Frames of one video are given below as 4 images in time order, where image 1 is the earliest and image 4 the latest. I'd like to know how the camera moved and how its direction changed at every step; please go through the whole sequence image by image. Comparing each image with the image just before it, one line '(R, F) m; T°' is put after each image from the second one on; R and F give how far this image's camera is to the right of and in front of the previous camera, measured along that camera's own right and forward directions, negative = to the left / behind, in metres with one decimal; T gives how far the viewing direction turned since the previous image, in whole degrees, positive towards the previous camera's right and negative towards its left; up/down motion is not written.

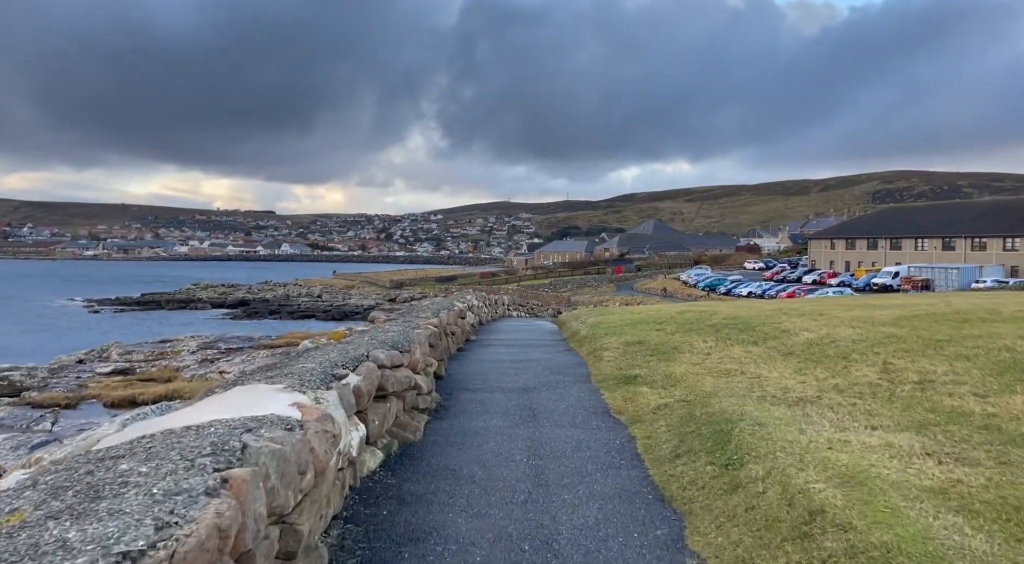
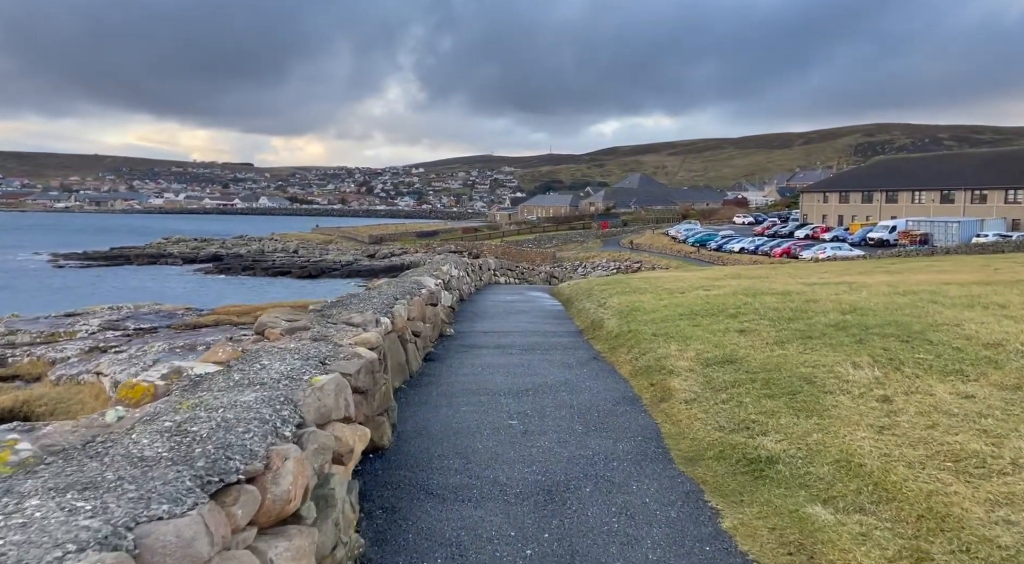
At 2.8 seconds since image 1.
(-0.2, +6.0) m; +1°
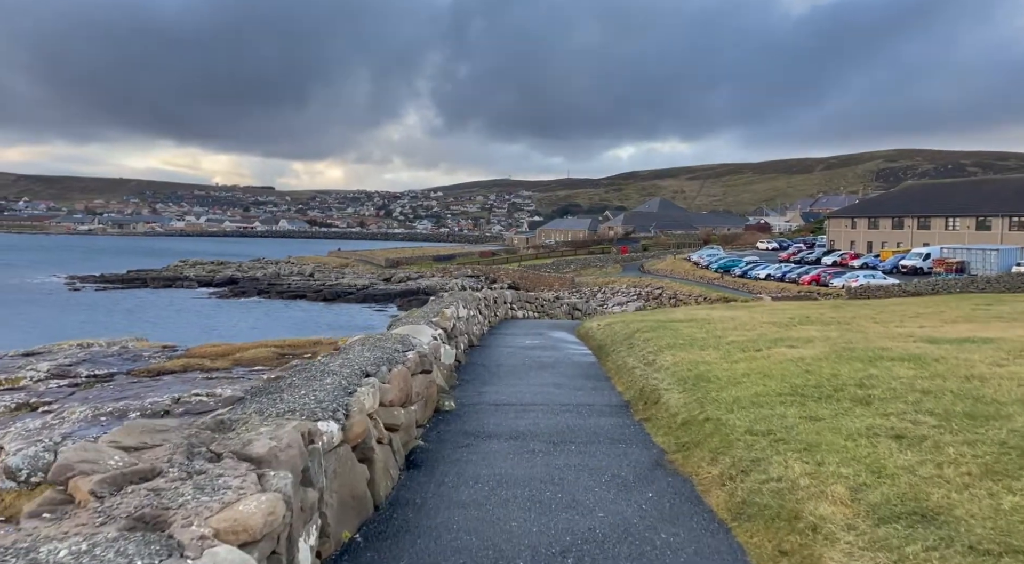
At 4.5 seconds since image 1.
(-0.1, +3.6) m; -1°
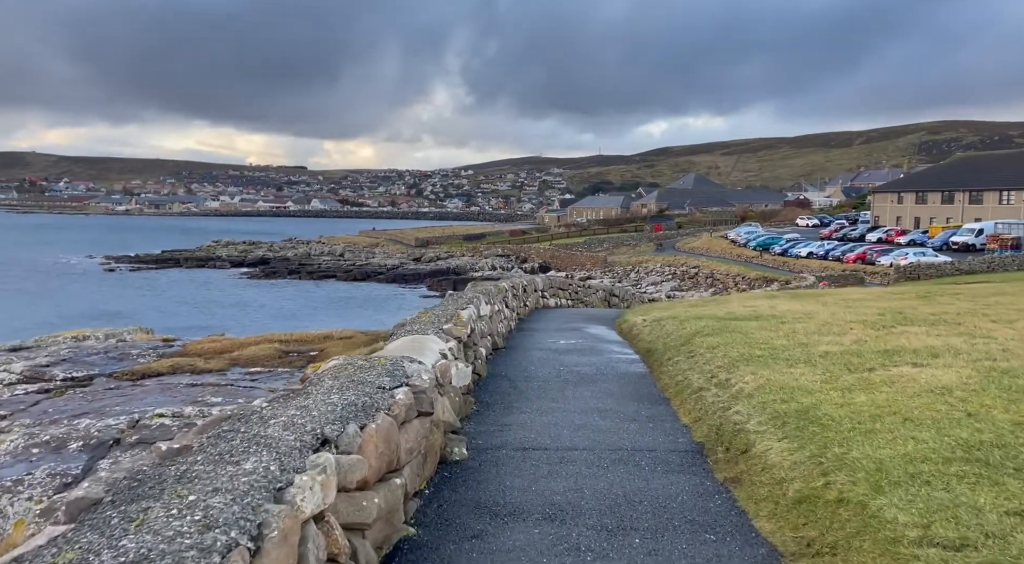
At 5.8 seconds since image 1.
(0.0, +2.7) m; -2°
